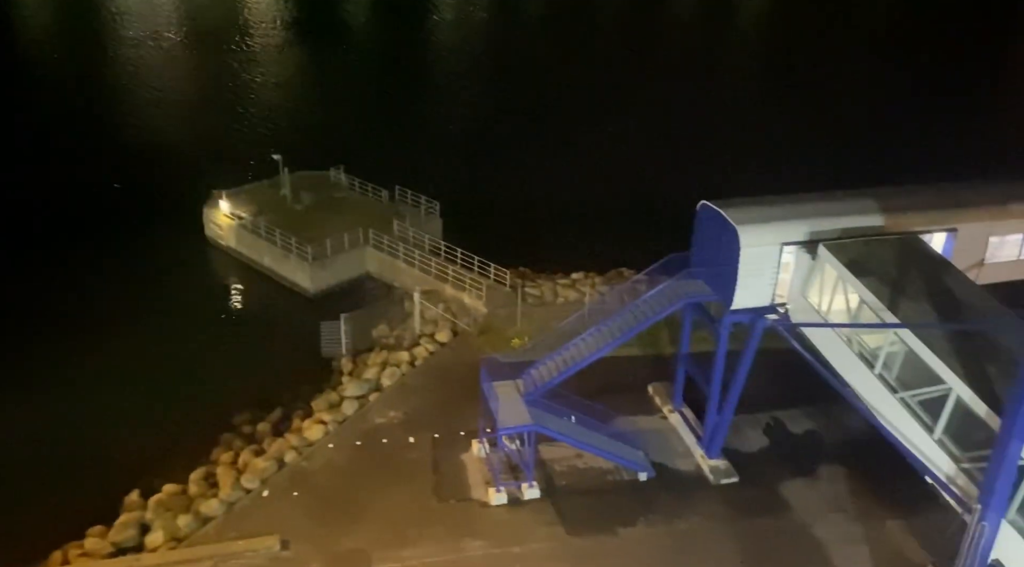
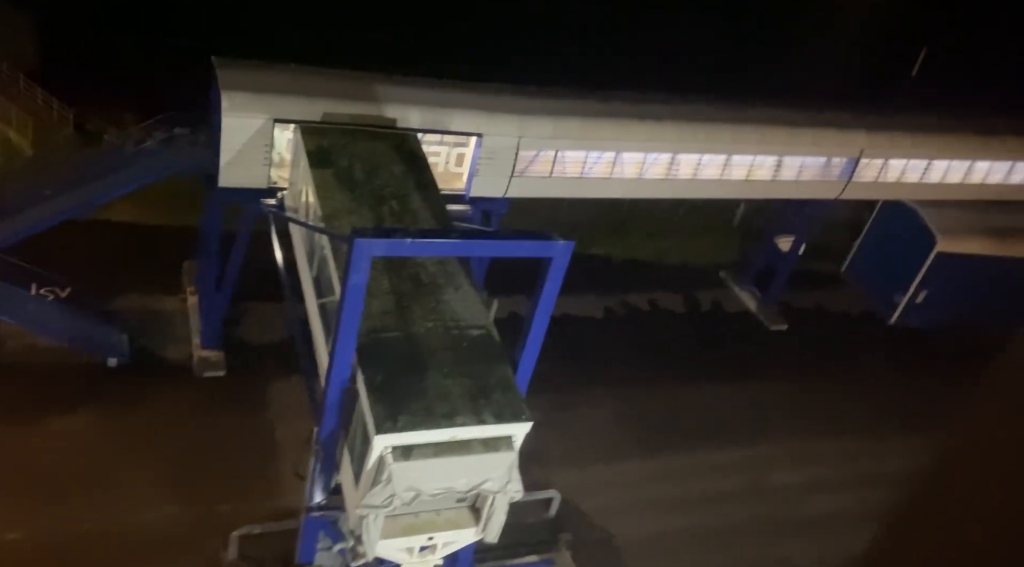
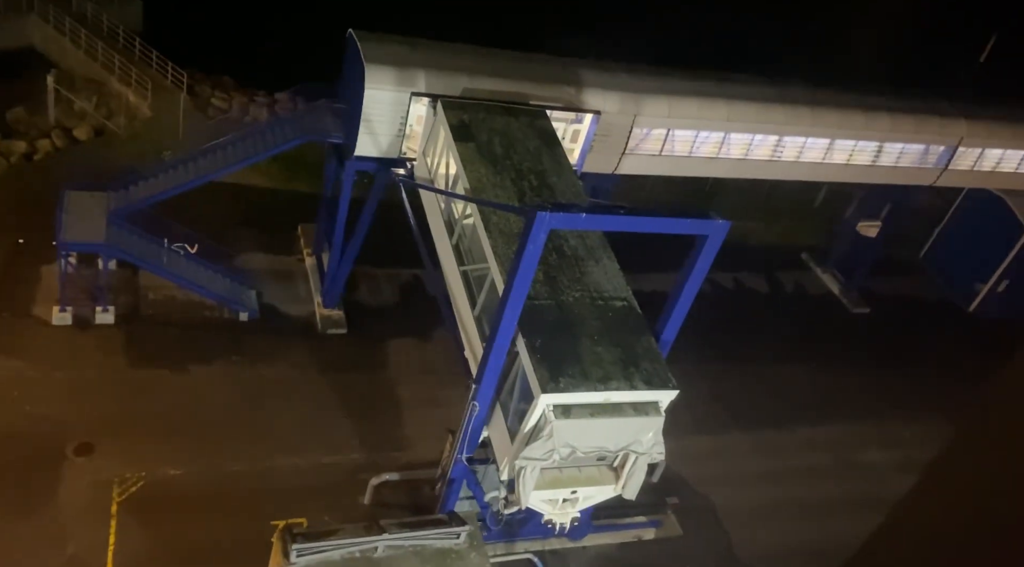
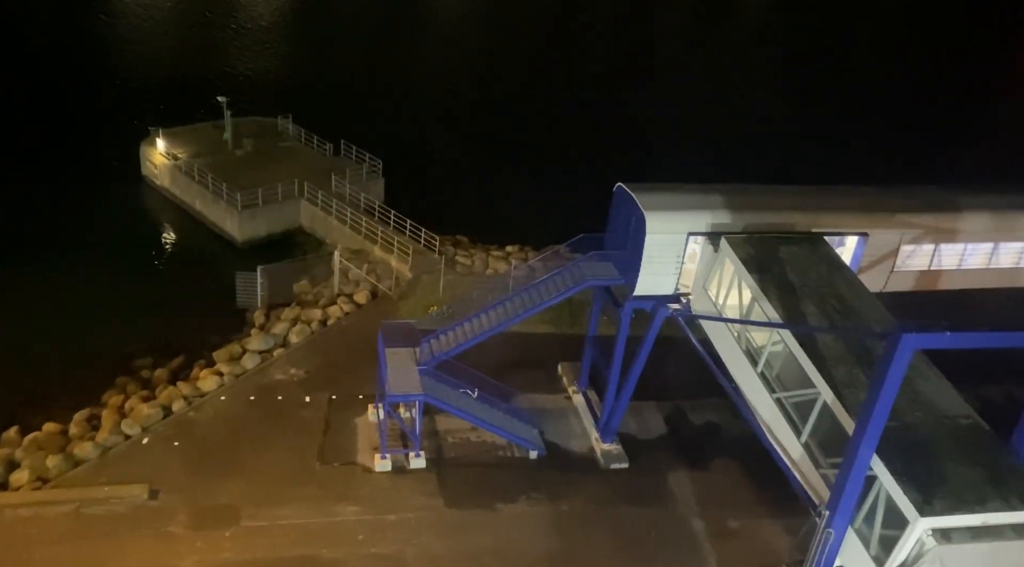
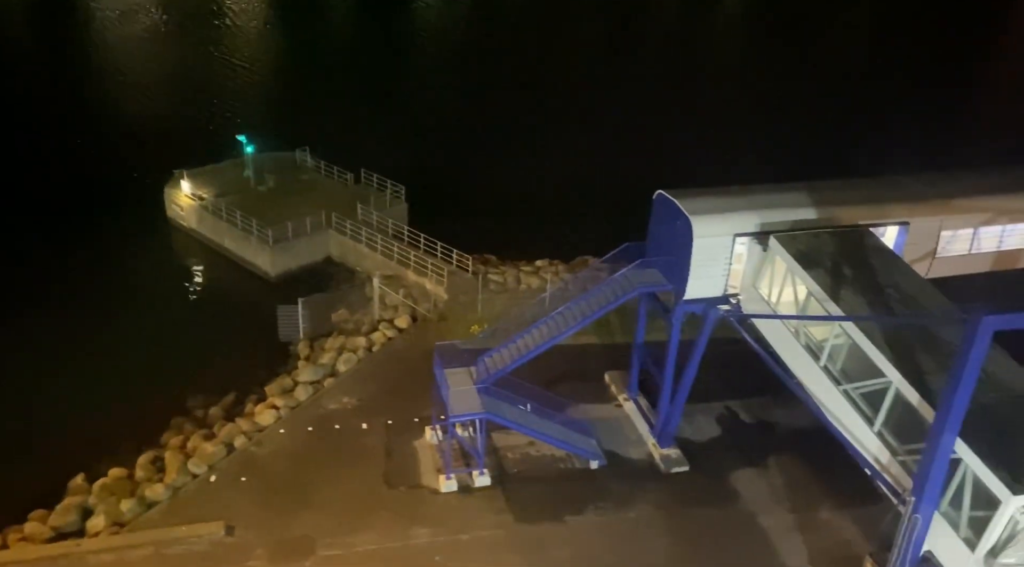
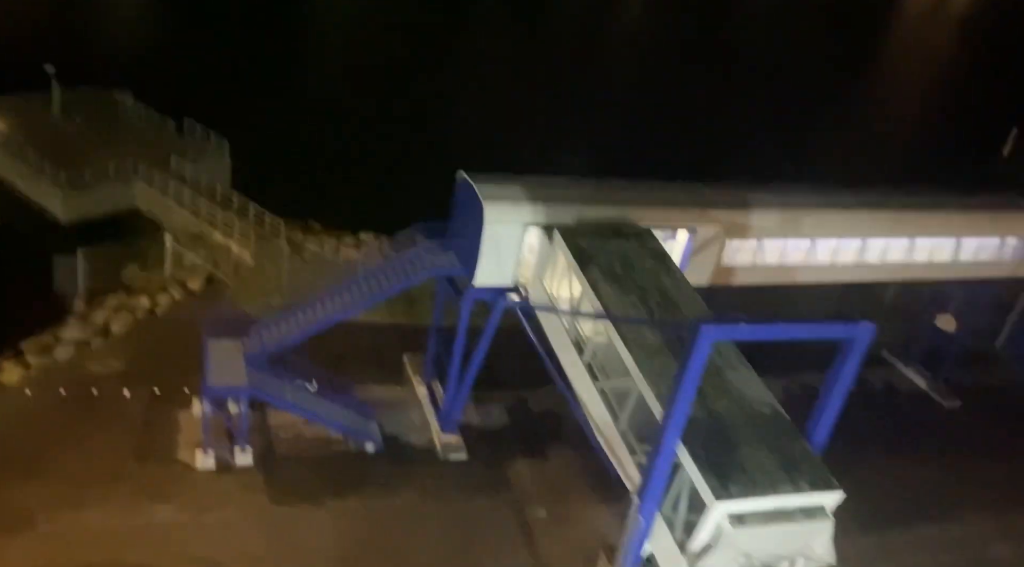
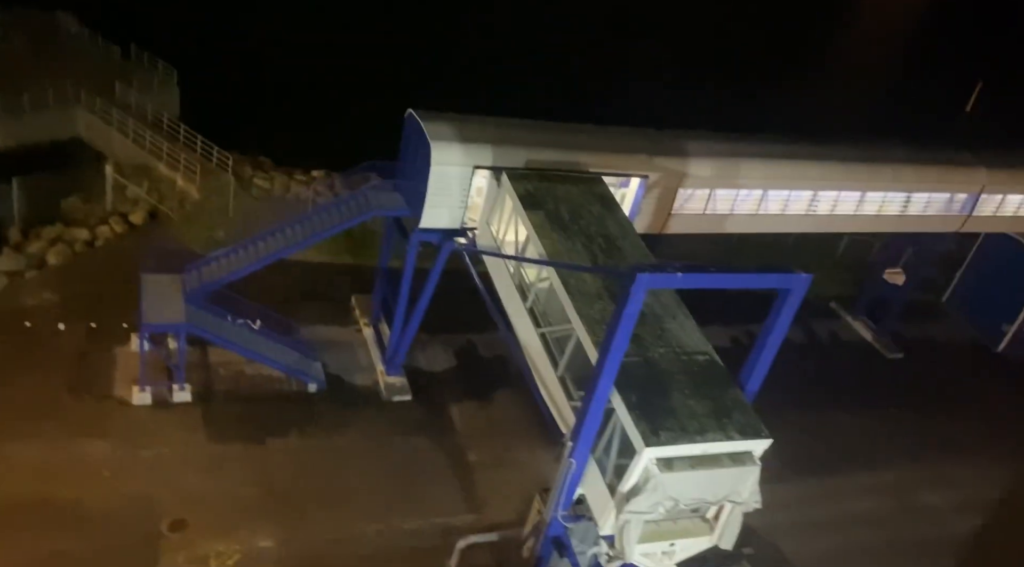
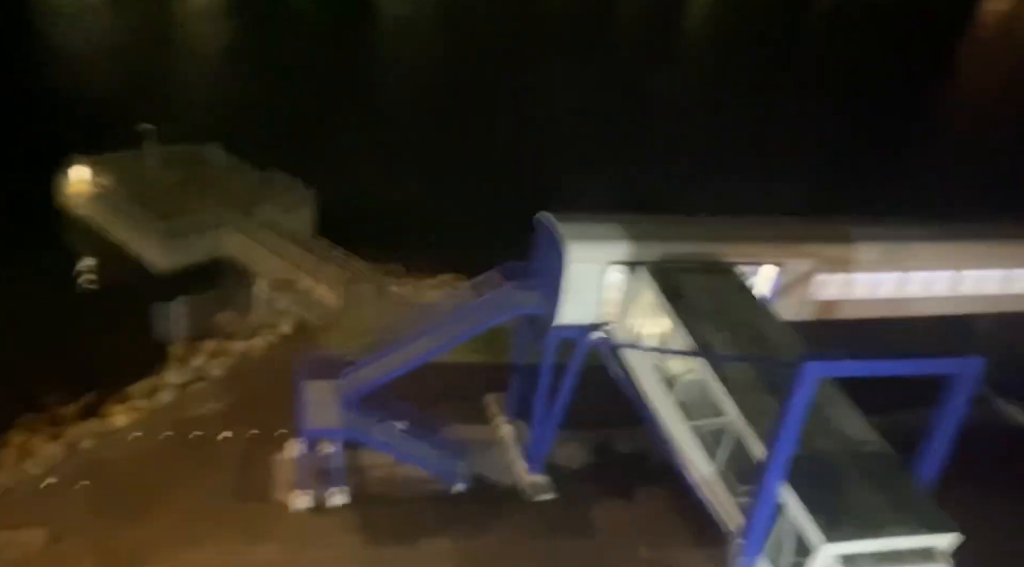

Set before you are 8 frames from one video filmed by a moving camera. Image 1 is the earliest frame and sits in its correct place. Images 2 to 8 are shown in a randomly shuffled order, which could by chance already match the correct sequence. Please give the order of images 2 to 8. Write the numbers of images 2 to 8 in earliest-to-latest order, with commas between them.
5, 4, 8, 6, 7, 3, 2
